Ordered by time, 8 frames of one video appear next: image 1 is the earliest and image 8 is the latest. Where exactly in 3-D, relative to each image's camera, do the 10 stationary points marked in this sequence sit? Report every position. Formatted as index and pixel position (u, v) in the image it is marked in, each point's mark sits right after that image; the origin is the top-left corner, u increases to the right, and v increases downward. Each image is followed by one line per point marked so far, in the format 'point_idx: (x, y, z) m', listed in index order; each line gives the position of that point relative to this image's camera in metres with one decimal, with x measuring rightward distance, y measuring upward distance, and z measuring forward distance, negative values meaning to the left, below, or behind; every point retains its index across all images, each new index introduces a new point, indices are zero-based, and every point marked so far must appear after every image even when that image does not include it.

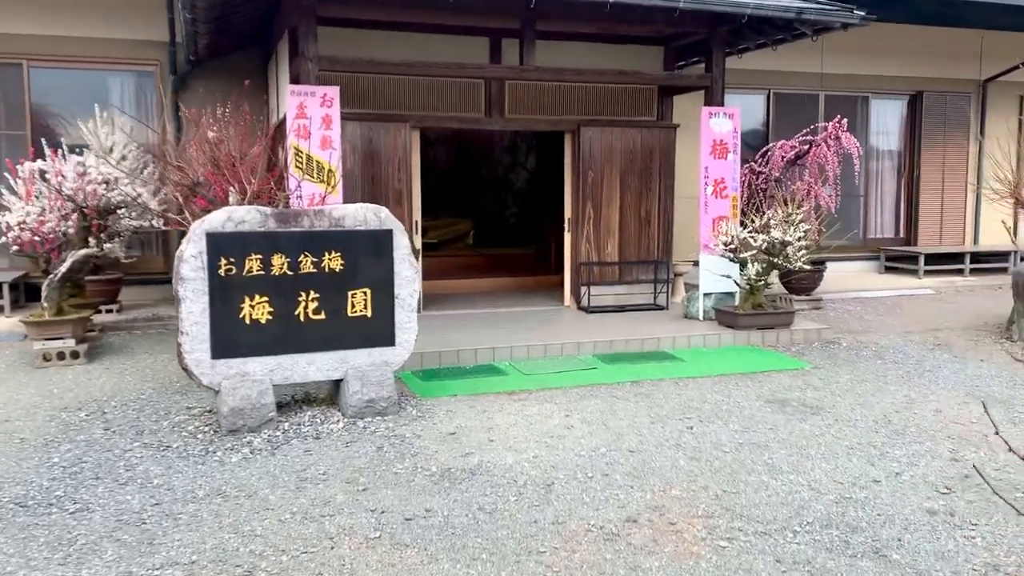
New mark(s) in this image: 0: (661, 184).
0: (+1.4, +1.0, +8.3) m
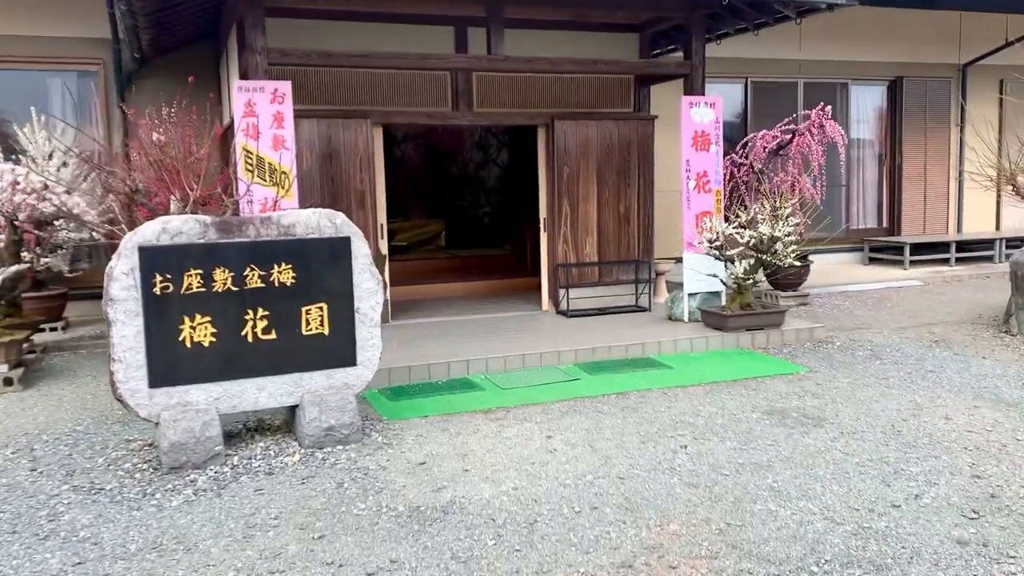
0: (+1.1, +1.0, +7.9) m
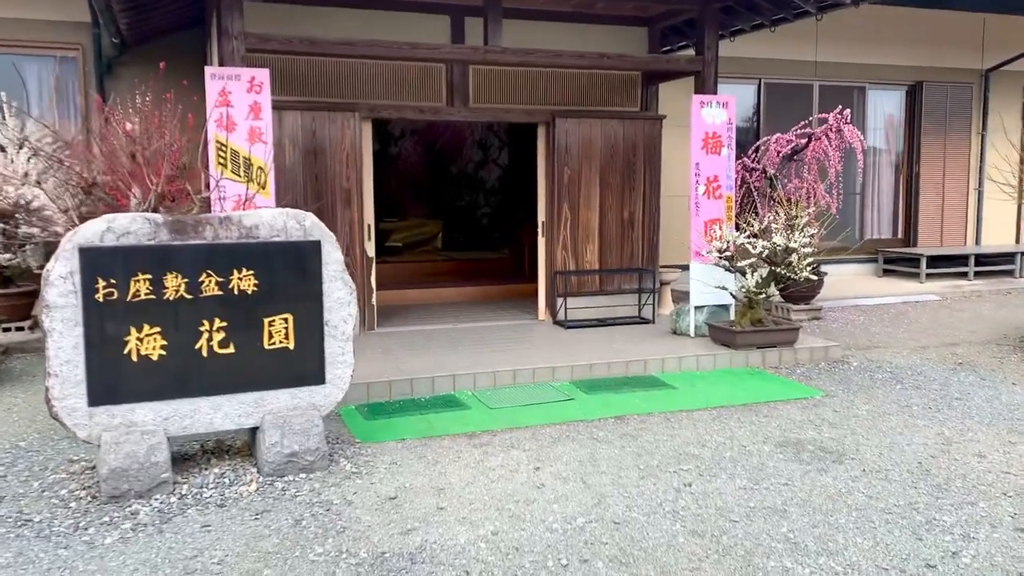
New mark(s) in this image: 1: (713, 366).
0: (+1.1, +0.9, +7.4) m
1: (+1.4, -0.5, +6.1) m
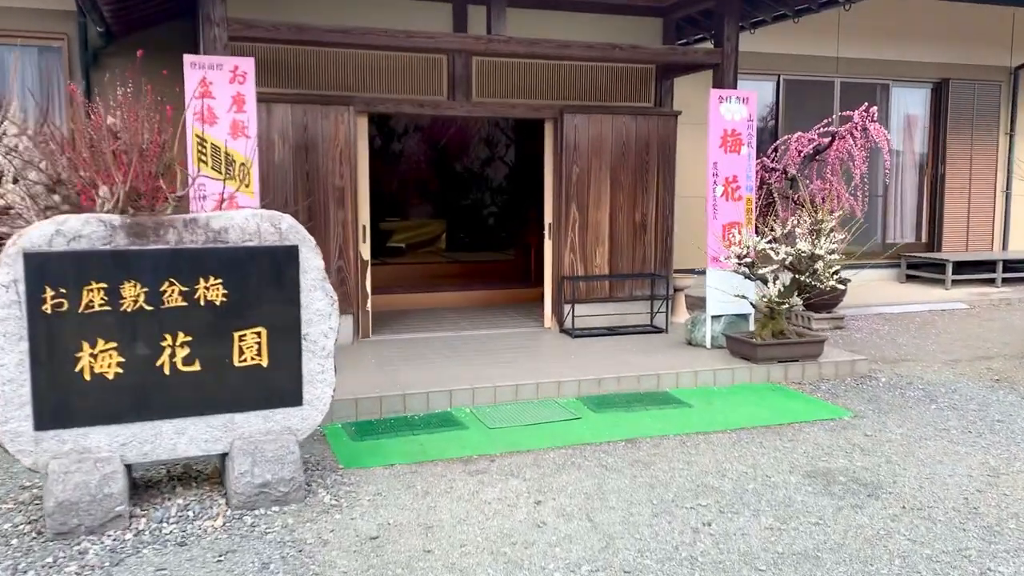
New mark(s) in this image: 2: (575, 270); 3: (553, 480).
0: (+1.2, +0.8, +7.0) m
1: (+1.4, -0.6, +5.6) m
2: (+0.5, +0.1, +6.8) m
3: (+0.2, -0.8, +3.9) m
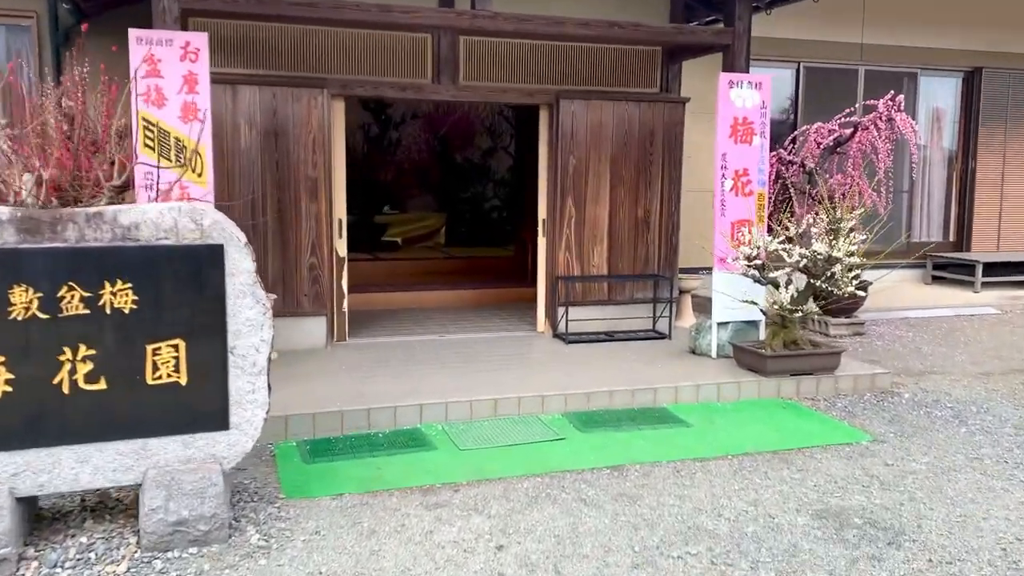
0: (+1.1, +0.8, +6.4) m
1: (+1.3, -0.6, +5.1) m
2: (+0.4, +0.1, +6.3) m
3: (0.0, -0.9, +3.4) m
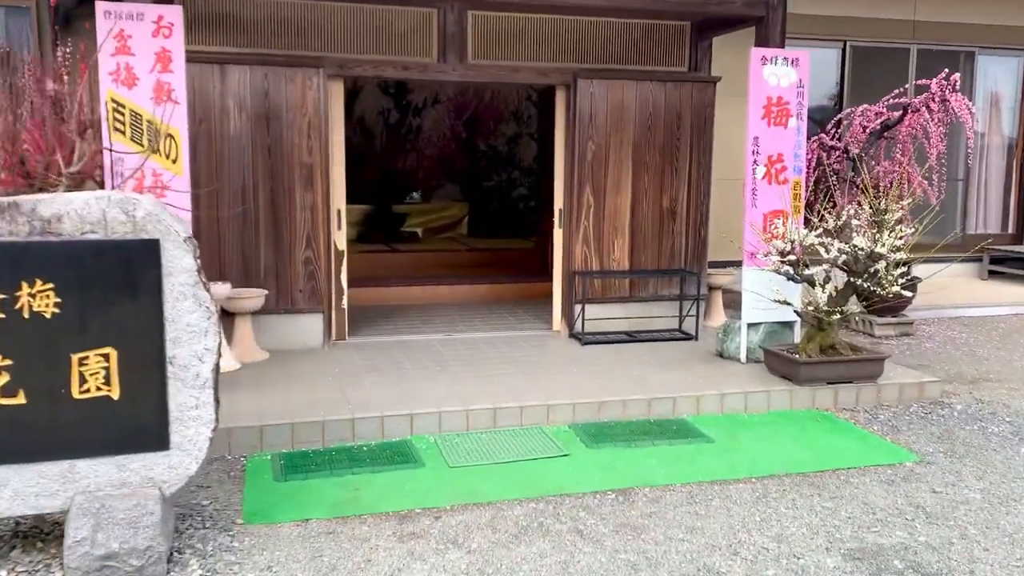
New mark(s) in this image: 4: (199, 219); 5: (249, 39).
0: (+1.2, +0.8, +5.9) m
1: (+1.3, -0.6, +4.6) m
2: (+0.5, +0.2, +5.8) m
3: (0.0, -0.9, +3.0) m
4: (-1.8, +0.4, +5.1) m
5: (-1.5, +1.5, +5.1) m
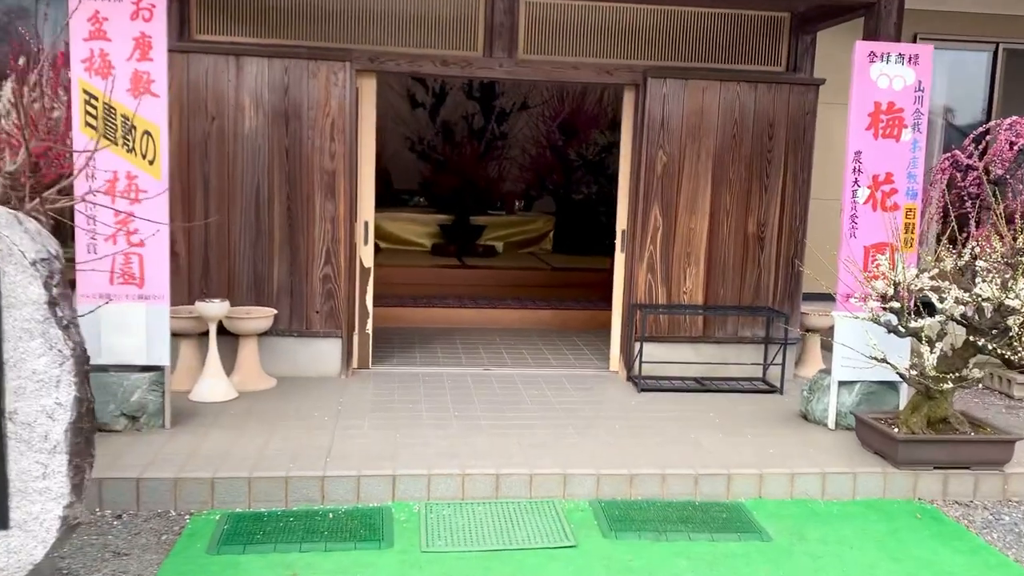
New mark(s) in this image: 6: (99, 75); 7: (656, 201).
0: (+1.5, +0.6, +4.9) m
1: (+1.4, -0.8, +3.6) m
2: (+0.8, 0.0, +4.9) m
3: (-0.2, -1.0, +2.2) m
4: (-1.6, +0.3, +4.6) m
5: (-1.2, +1.4, +4.6) m
6: (-1.7, +0.9, +3.6) m
7: (+0.8, +0.5, +4.8) m
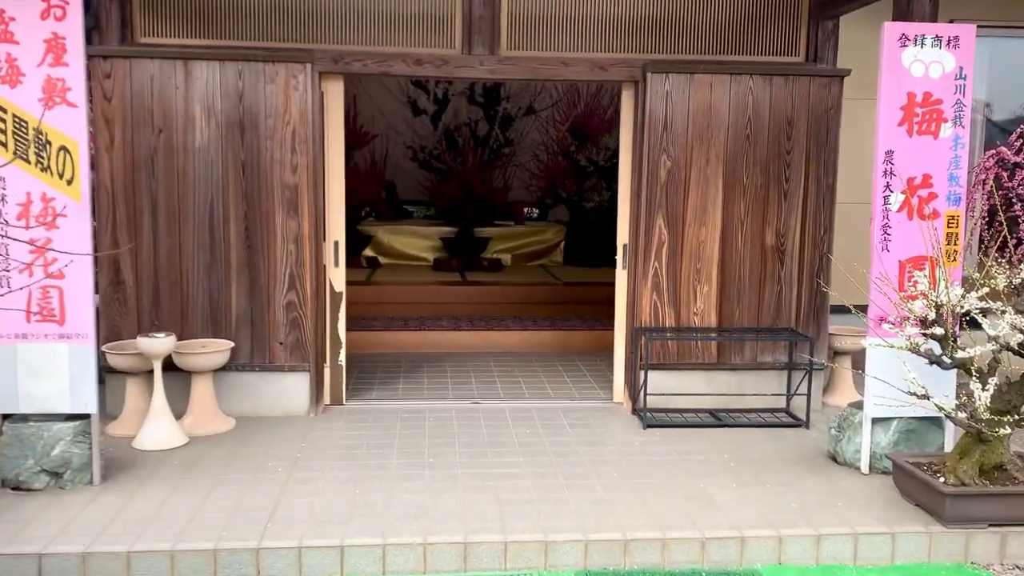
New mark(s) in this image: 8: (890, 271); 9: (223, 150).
0: (+1.5, +0.5, +4.4) m
1: (+1.3, -0.9, +3.0) m
2: (+0.7, -0.2, +4.4) m
3: (-0.3, -1.1, +1.7) m
4: (-1.7, +0.2, +4.1) m
5: (-1.3, +1.2, +4.1) m
6: (-1.8, +0.7, +3.2) m
7: (+0.7, +0.4, +4.3) m
8: (+1.5, +0.1, +3.5) m
9: (-1.3, +0.6, +4.1) m
